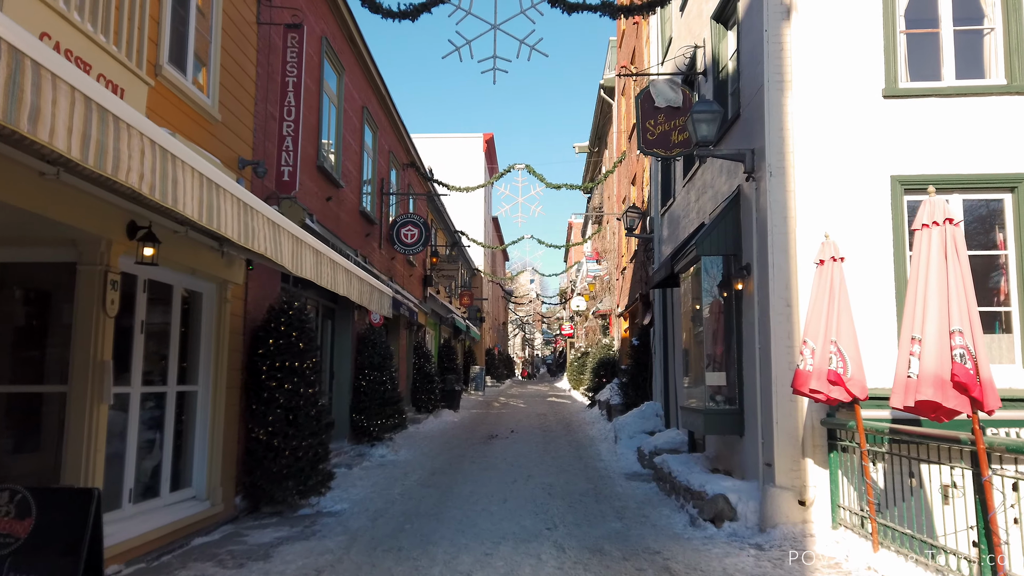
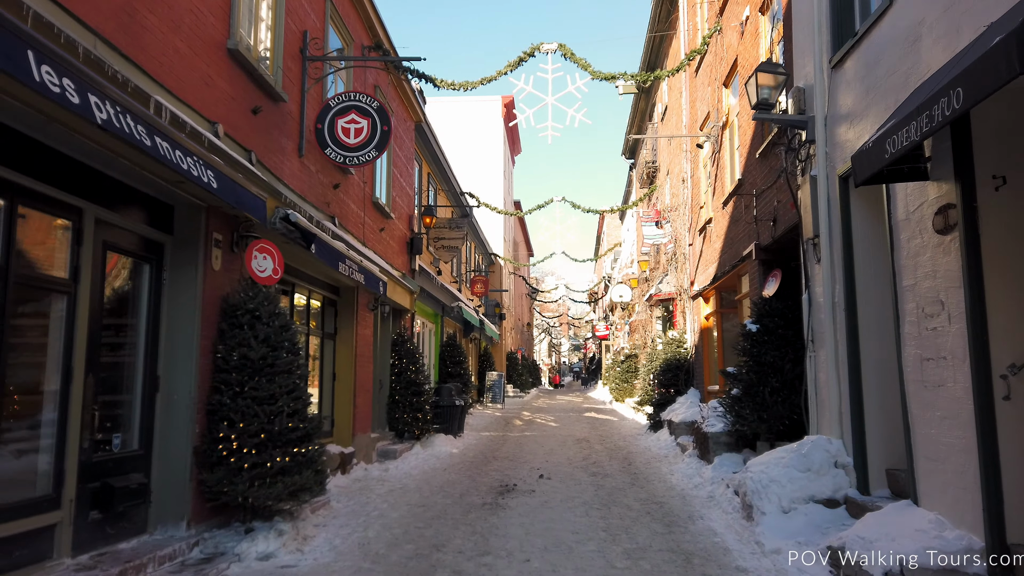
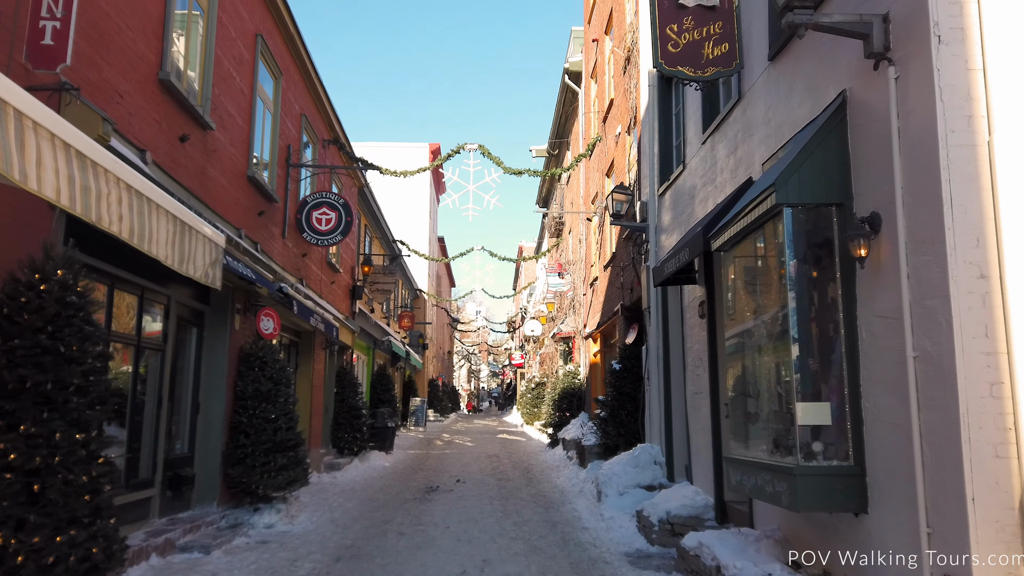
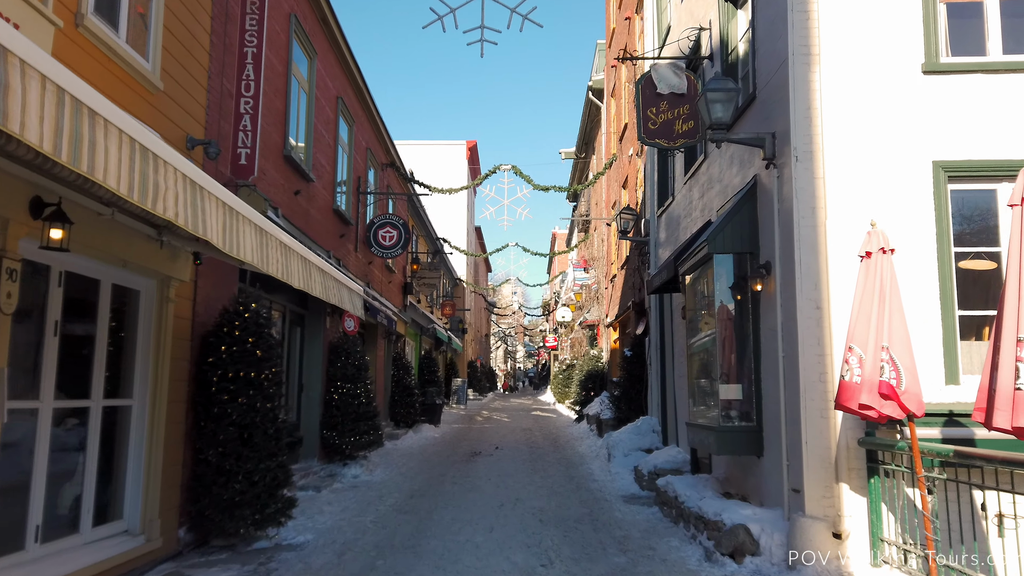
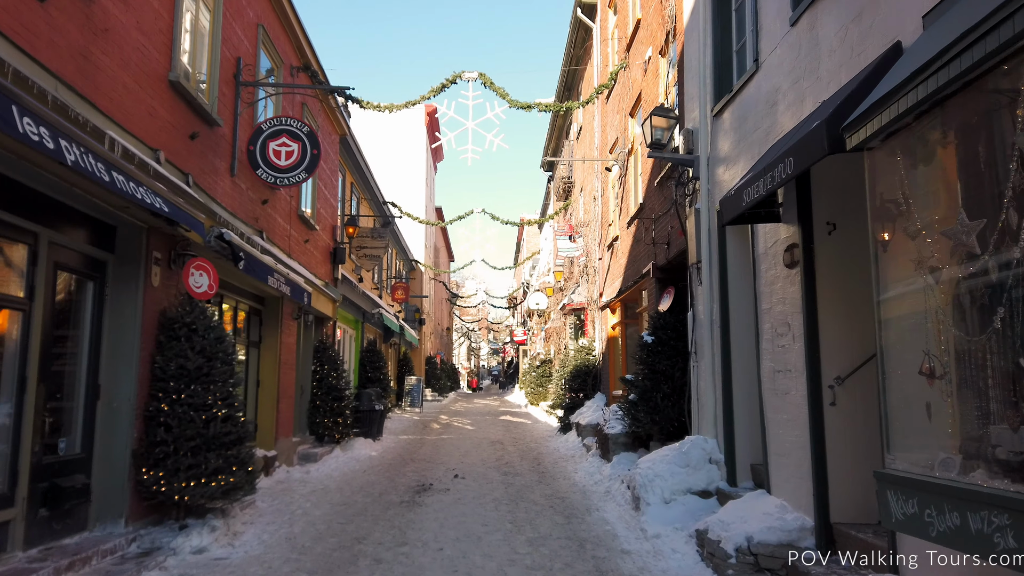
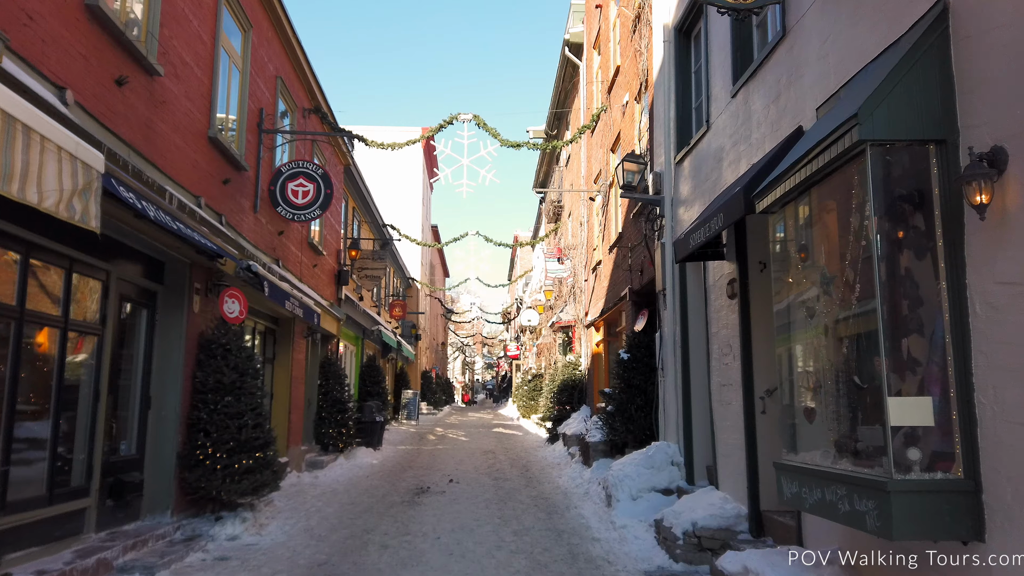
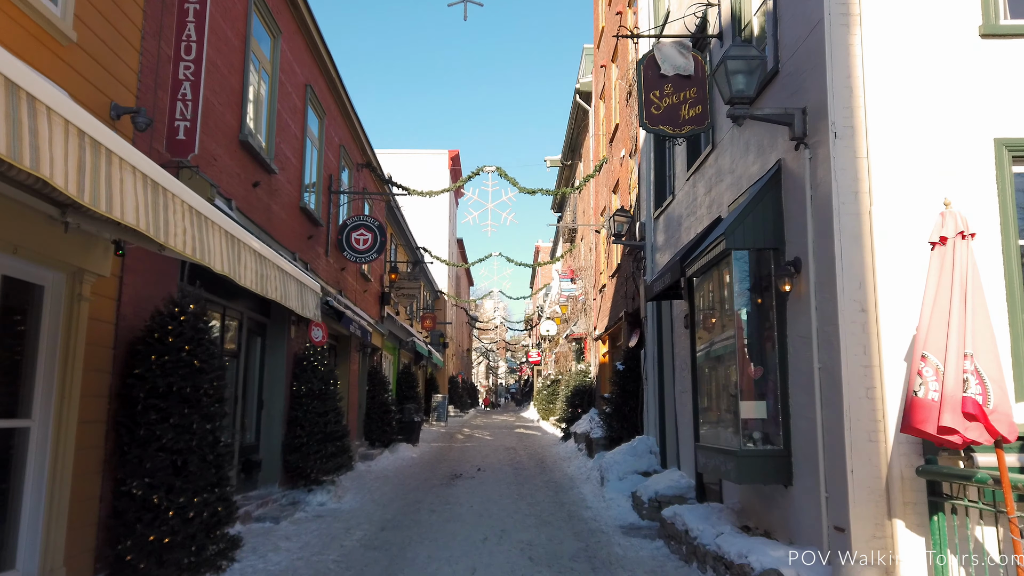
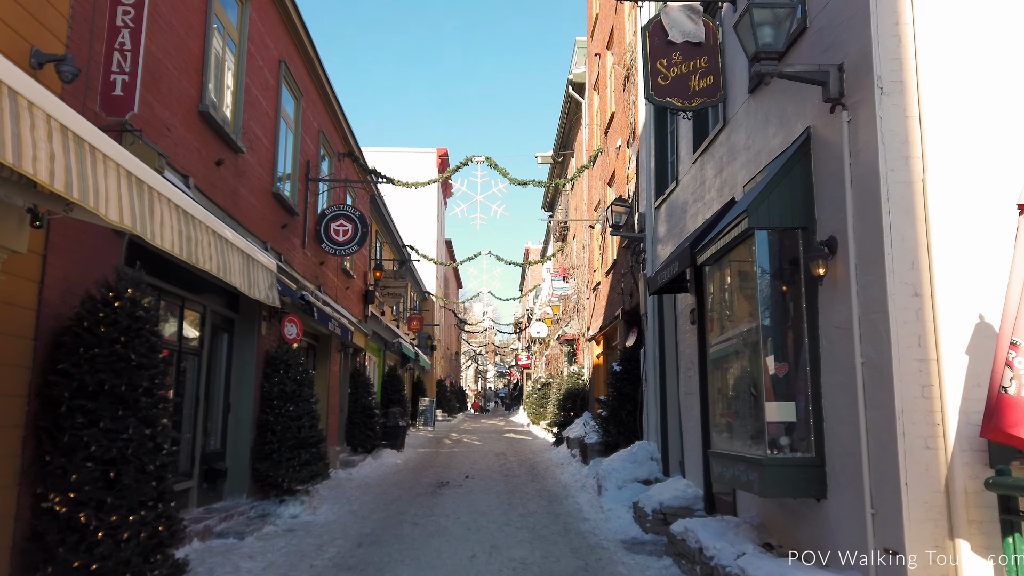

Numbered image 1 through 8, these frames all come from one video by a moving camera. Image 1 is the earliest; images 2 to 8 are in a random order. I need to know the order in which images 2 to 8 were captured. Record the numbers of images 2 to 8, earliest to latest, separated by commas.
4, 7, 8, 3, 6, 5, 2
